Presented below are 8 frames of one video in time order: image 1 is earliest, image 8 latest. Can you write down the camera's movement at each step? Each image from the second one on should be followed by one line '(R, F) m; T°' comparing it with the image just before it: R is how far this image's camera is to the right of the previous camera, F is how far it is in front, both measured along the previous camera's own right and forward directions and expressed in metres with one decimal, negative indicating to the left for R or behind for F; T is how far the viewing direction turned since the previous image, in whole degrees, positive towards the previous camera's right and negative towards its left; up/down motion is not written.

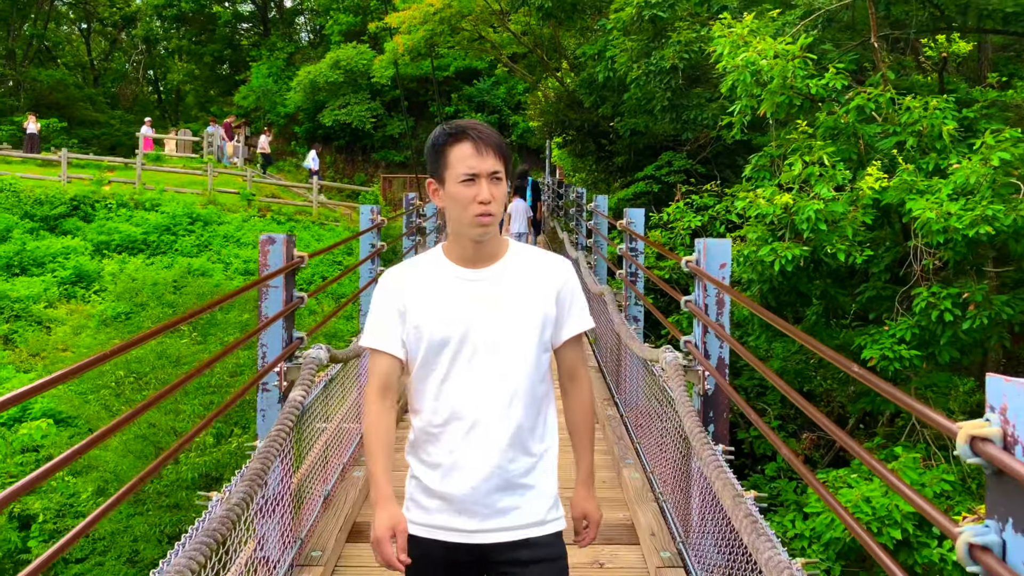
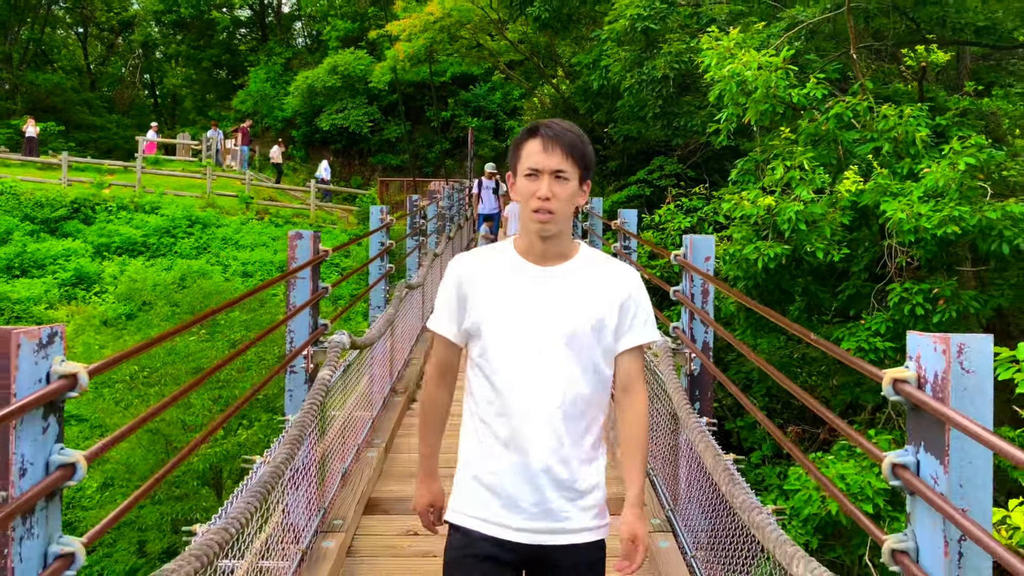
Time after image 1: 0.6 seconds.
(0.0, -0.3) m; +1°
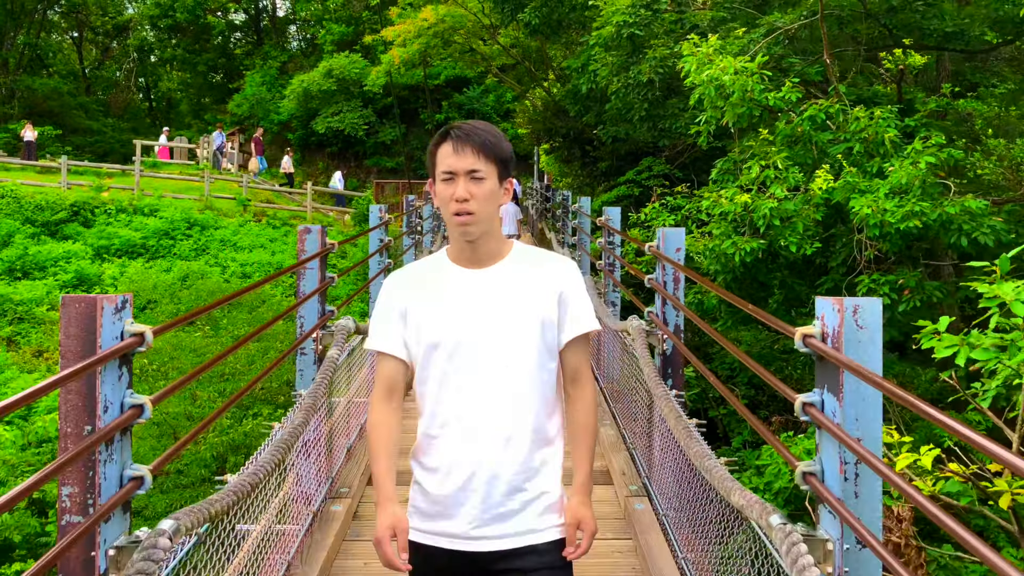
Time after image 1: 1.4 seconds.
(0.0, -0.3) m; 0°
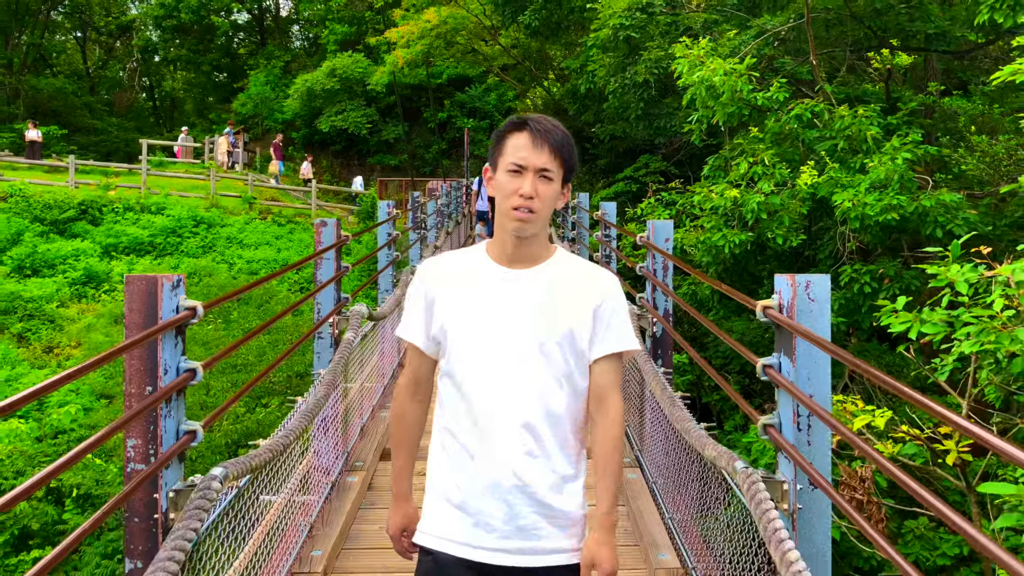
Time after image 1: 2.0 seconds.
(0.0, -0.3) m; 0°
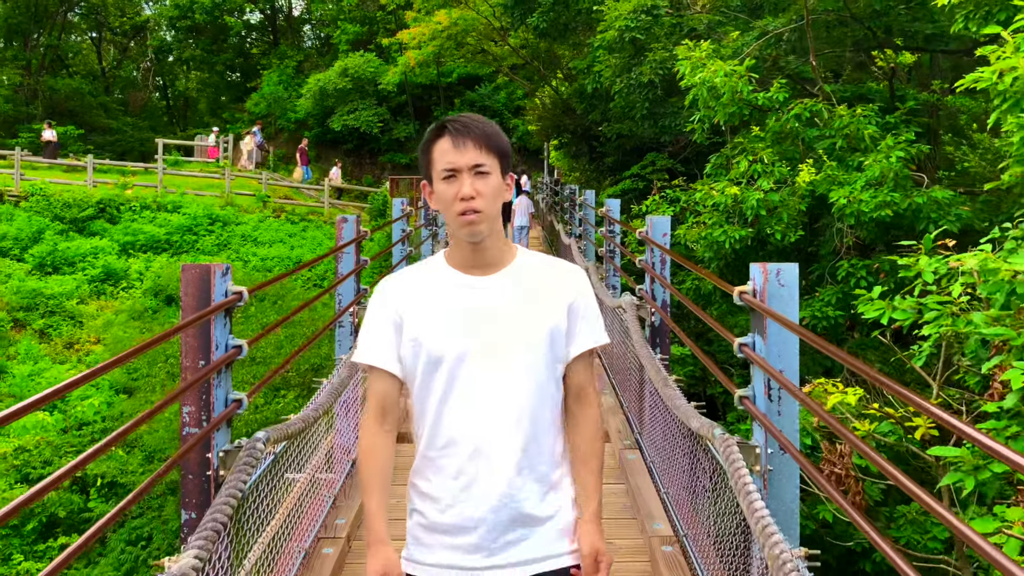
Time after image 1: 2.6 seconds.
(0.0, -0.3) m; -1°
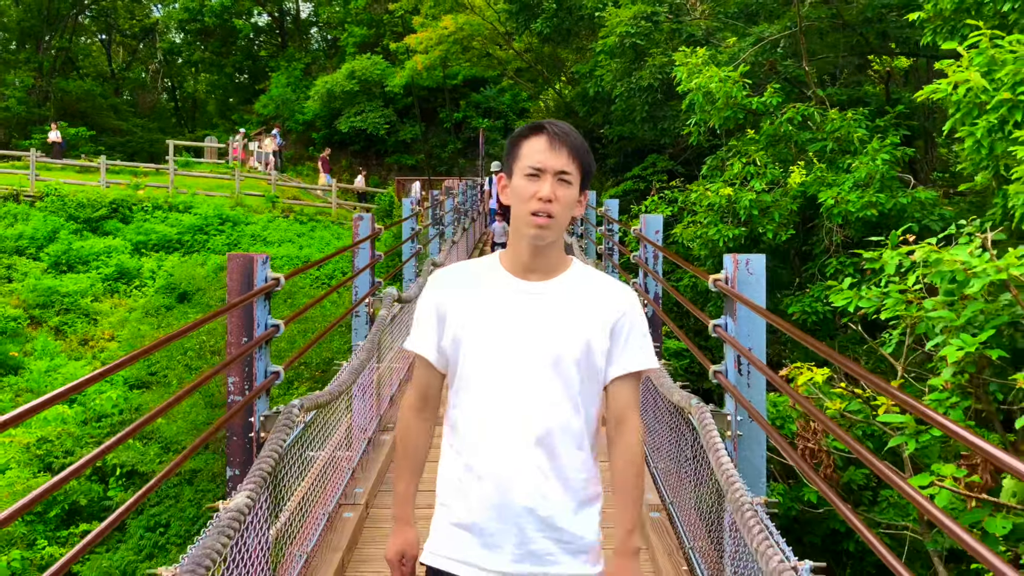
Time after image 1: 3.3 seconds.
(0.0, -0.3) m; 0°
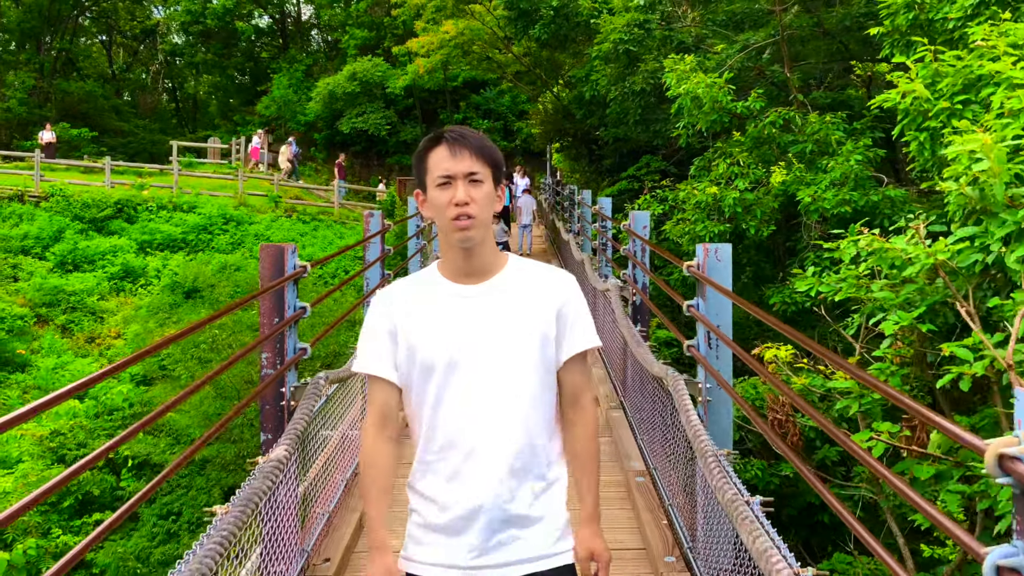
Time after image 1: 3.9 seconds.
(0.0, -0.4) m; 0°
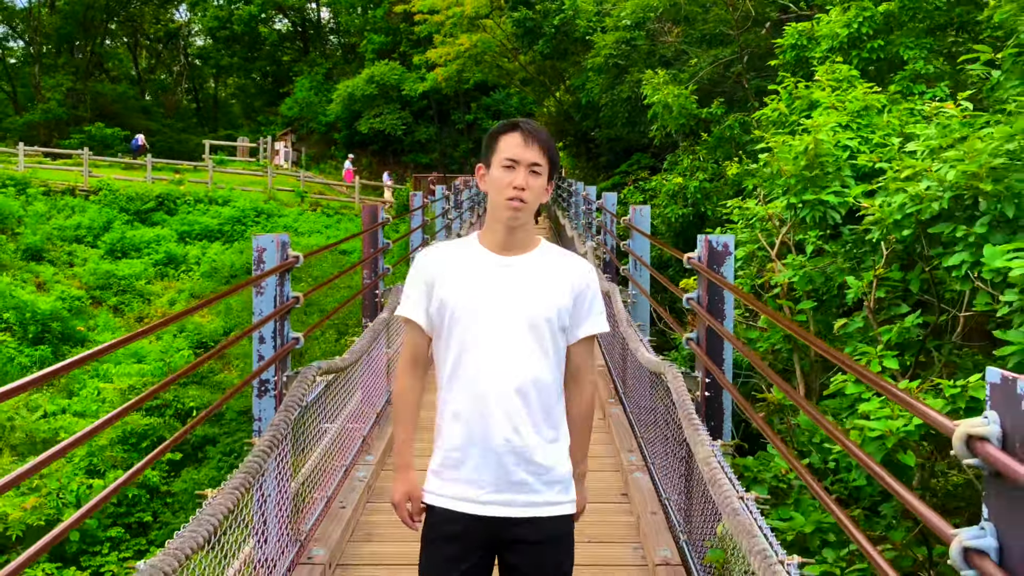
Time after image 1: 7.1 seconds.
(0.0, -1.8) m; -1°
